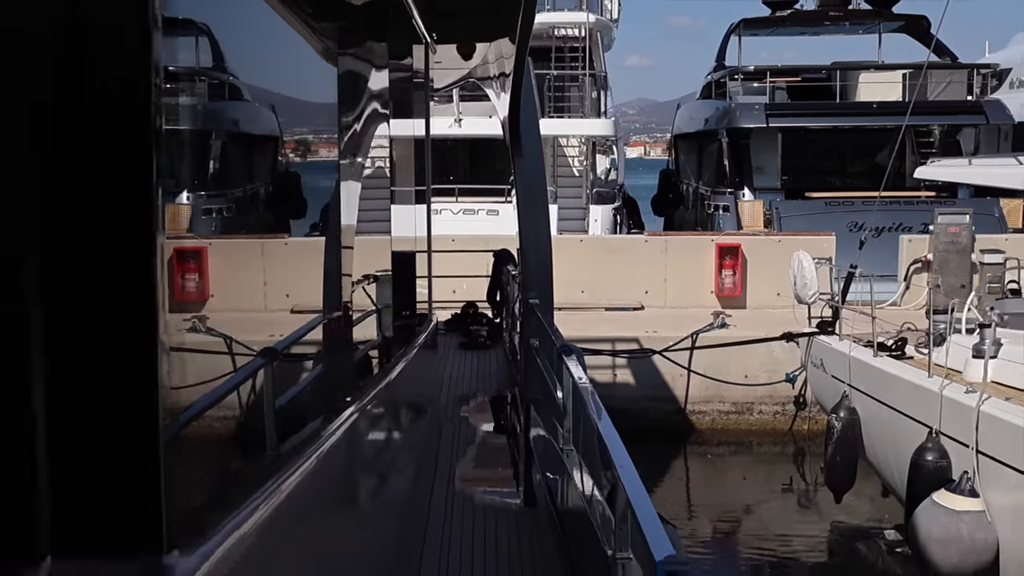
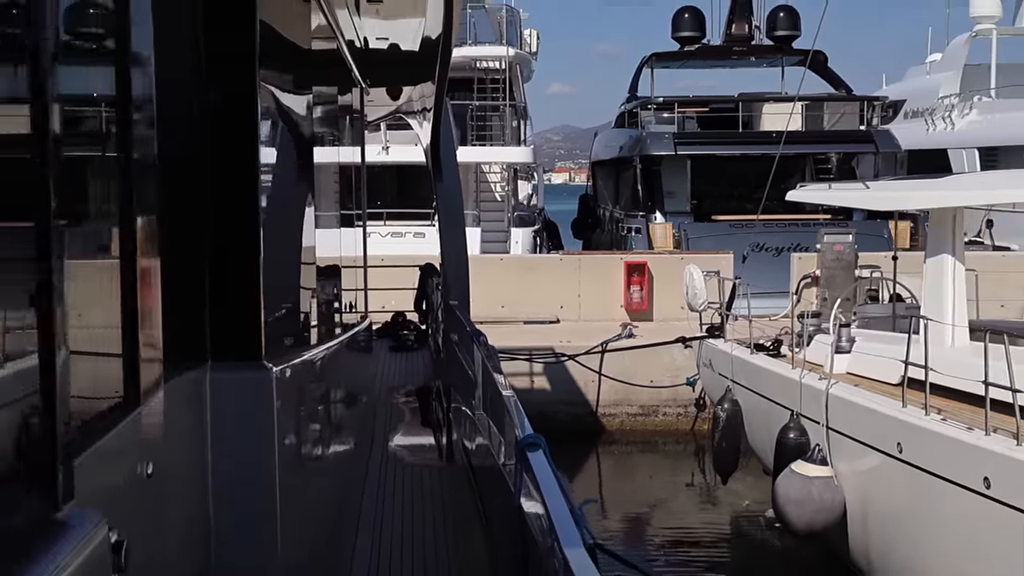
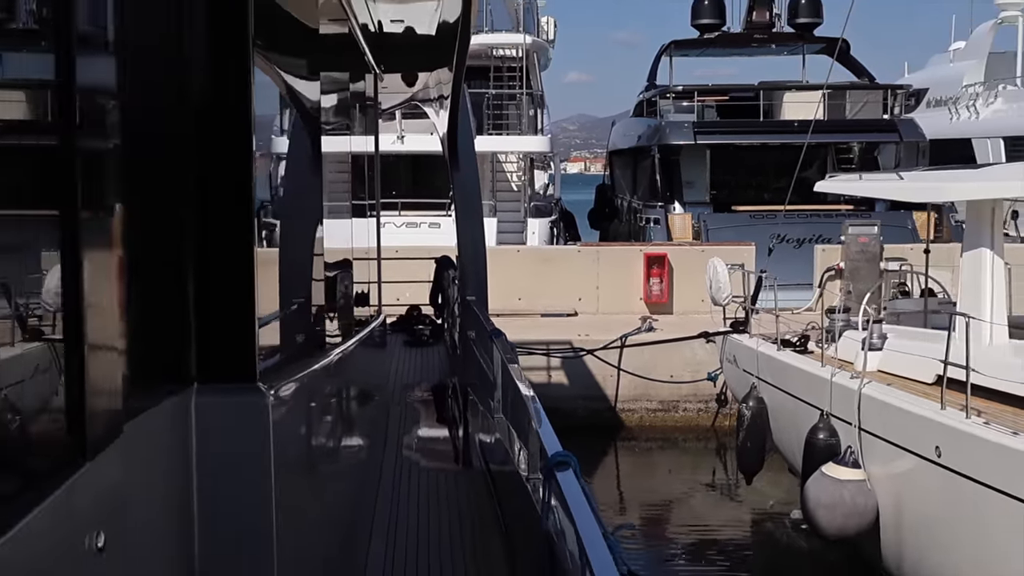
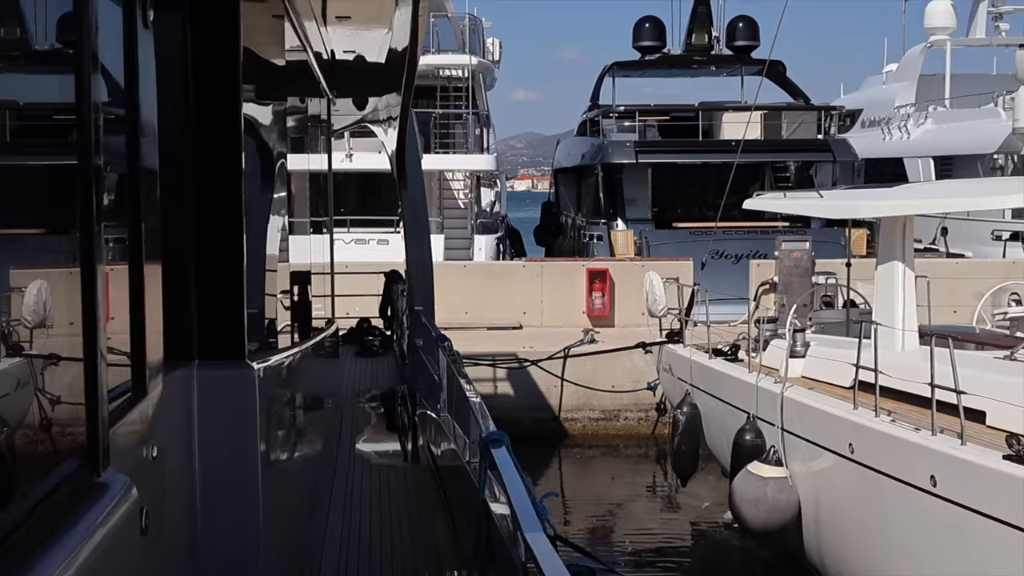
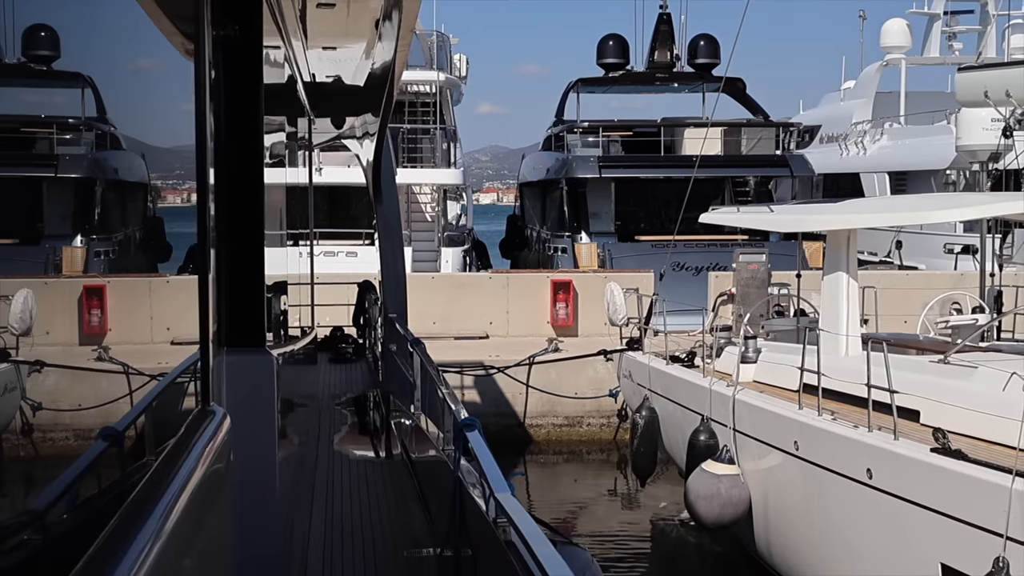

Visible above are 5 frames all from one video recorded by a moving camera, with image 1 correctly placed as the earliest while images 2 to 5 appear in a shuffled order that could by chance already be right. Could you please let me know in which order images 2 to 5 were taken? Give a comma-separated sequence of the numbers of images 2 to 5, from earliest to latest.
3, 2, 4, 5
